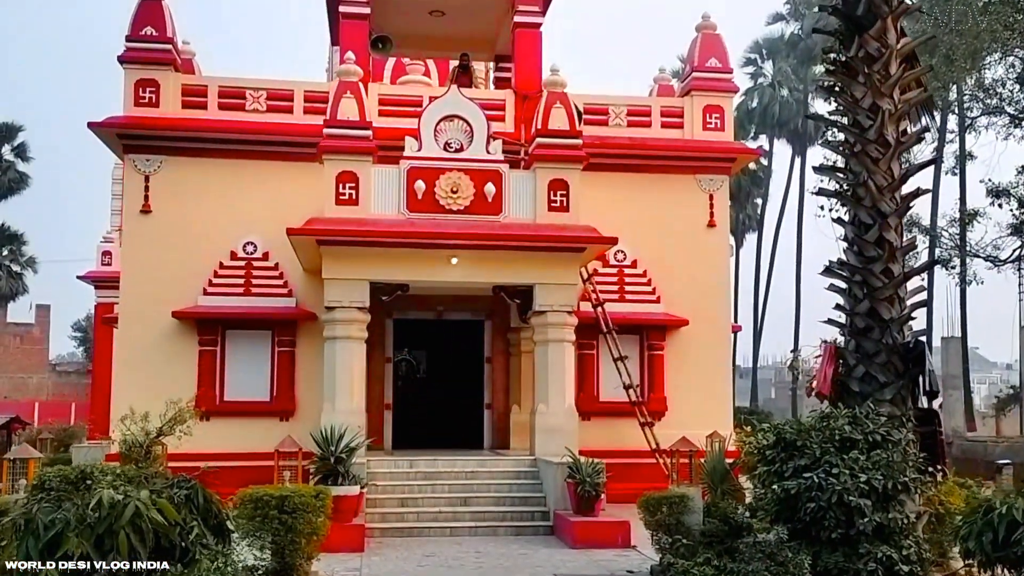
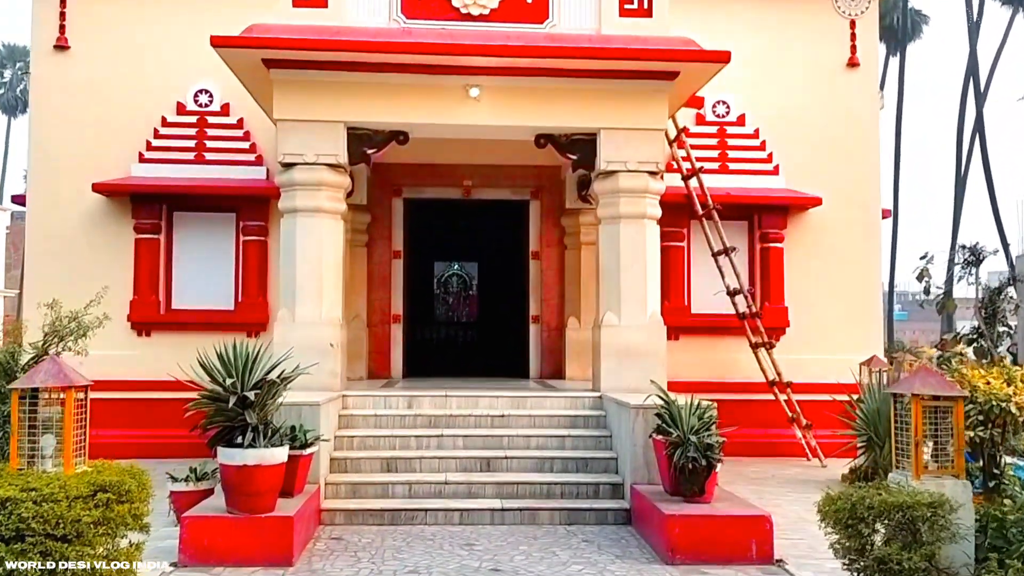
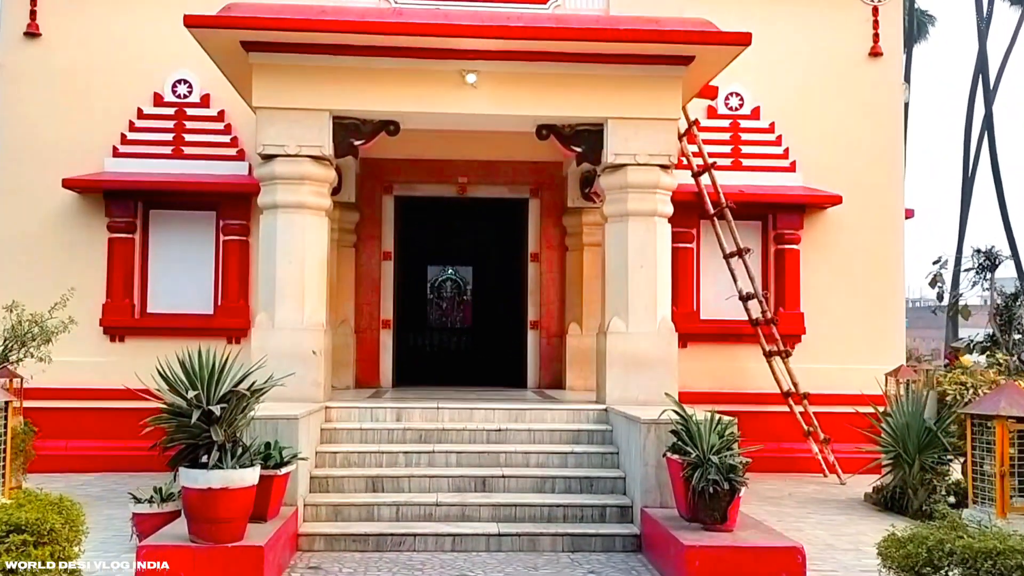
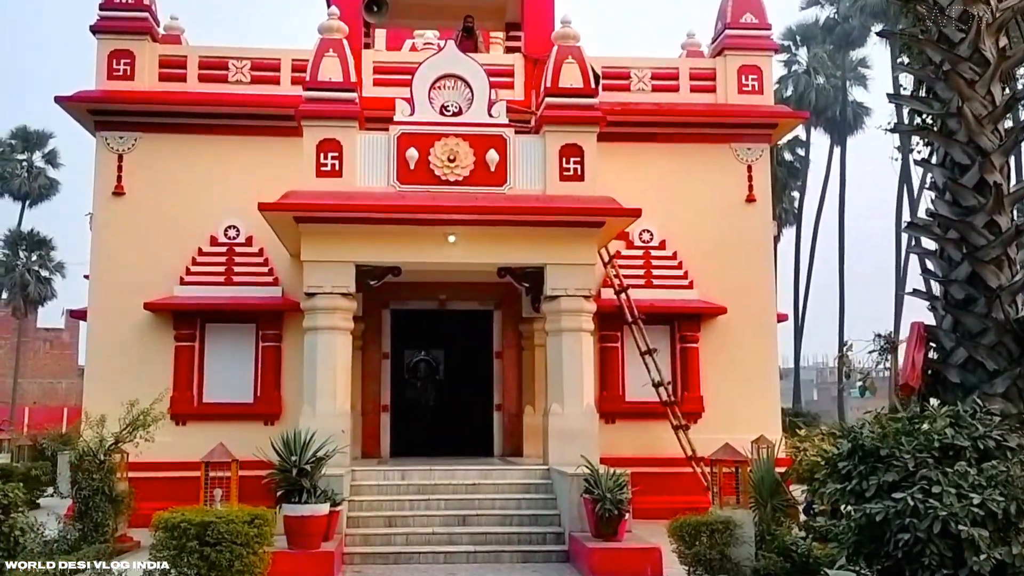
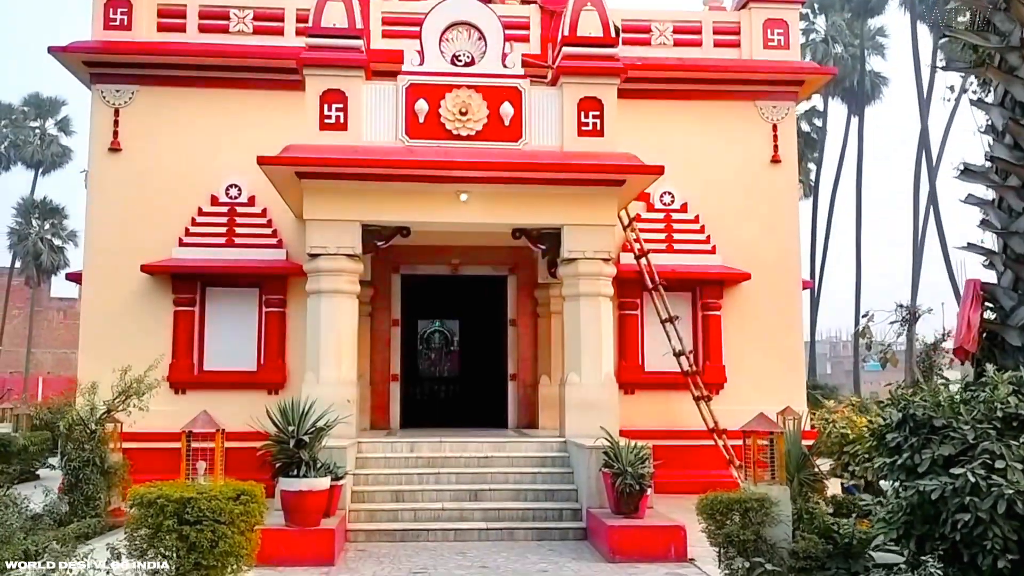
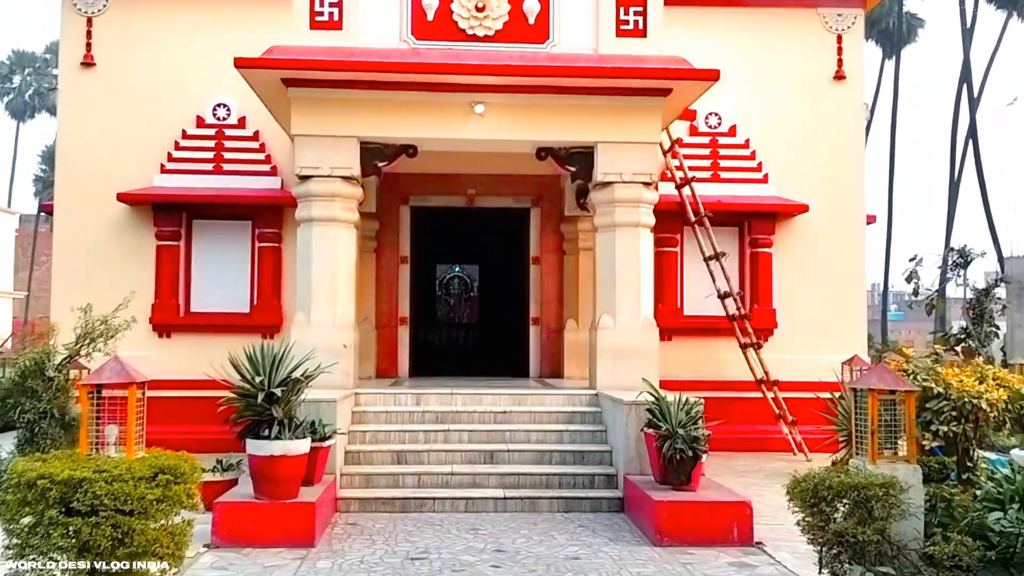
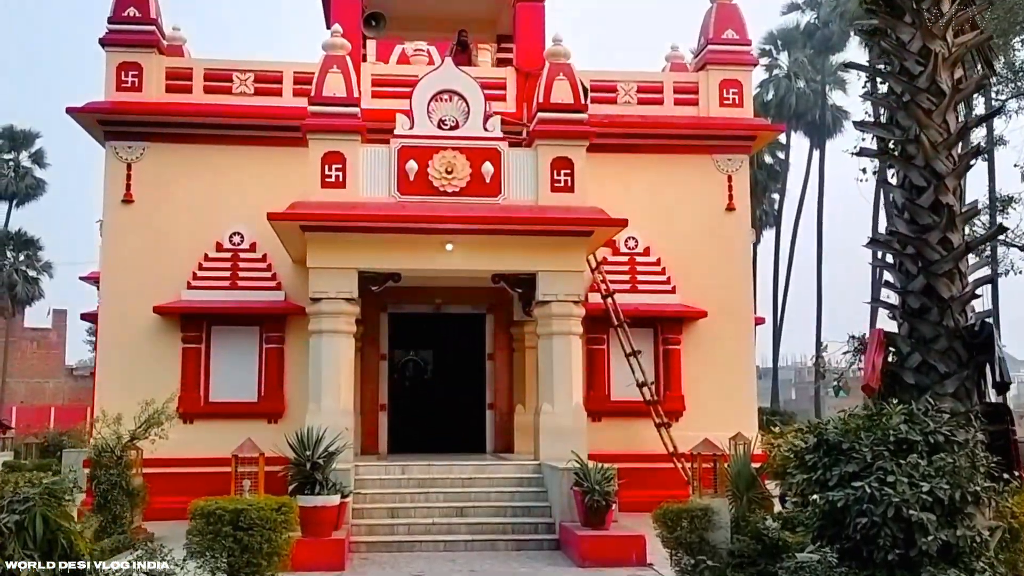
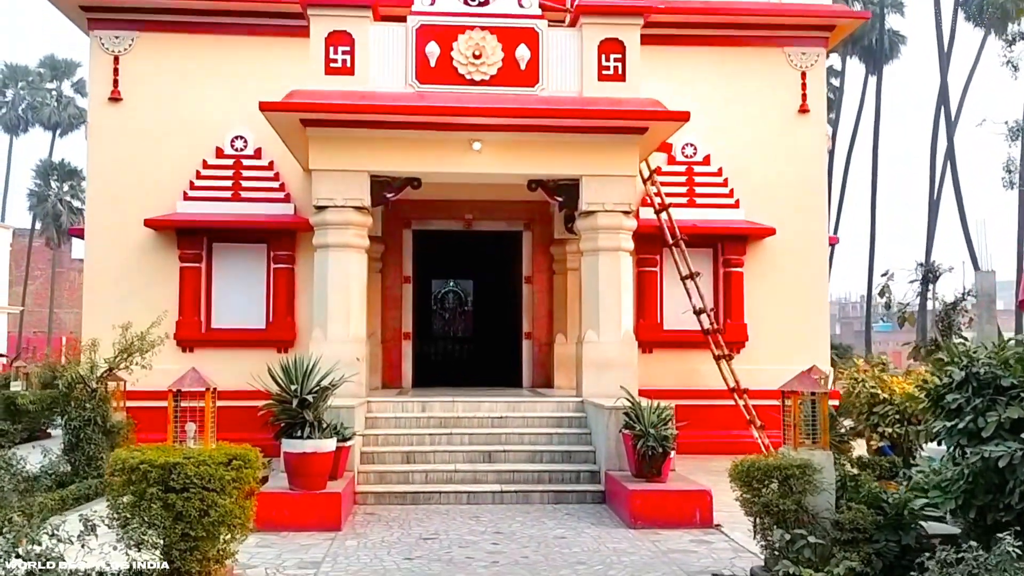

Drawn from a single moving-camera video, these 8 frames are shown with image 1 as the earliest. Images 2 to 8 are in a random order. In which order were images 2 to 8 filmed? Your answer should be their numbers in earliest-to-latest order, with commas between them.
7, 4, 5, 8, 6, 2, 3
